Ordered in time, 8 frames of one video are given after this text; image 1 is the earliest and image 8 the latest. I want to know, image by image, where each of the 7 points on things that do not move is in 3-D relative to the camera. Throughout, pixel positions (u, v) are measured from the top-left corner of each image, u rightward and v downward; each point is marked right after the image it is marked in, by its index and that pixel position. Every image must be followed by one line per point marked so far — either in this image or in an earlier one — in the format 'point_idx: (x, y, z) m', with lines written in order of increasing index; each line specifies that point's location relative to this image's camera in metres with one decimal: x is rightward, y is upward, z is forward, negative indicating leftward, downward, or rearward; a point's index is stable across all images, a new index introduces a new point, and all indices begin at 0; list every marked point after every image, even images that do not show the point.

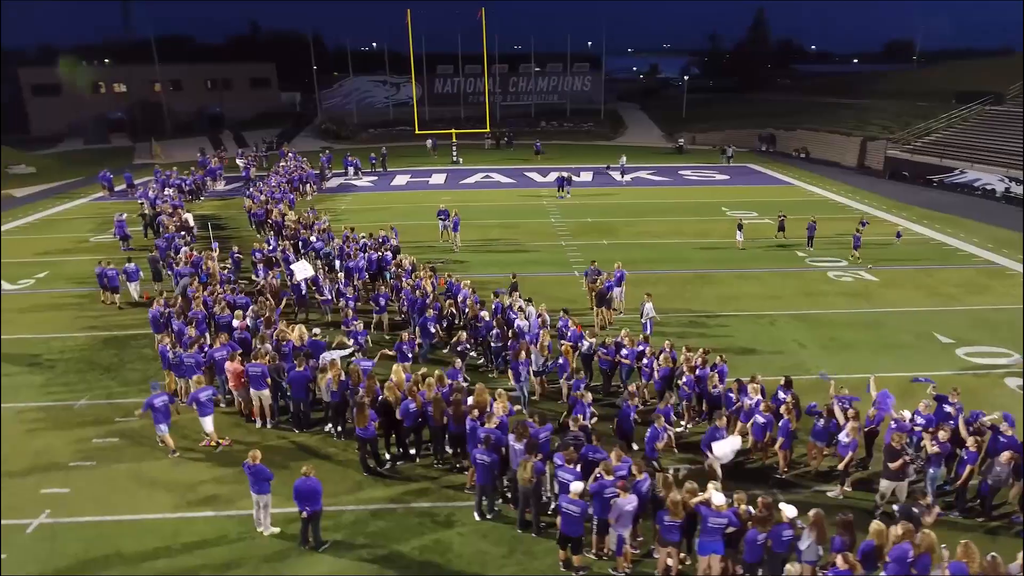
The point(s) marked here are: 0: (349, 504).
0: (-1.8, -2.5, +7.2) m
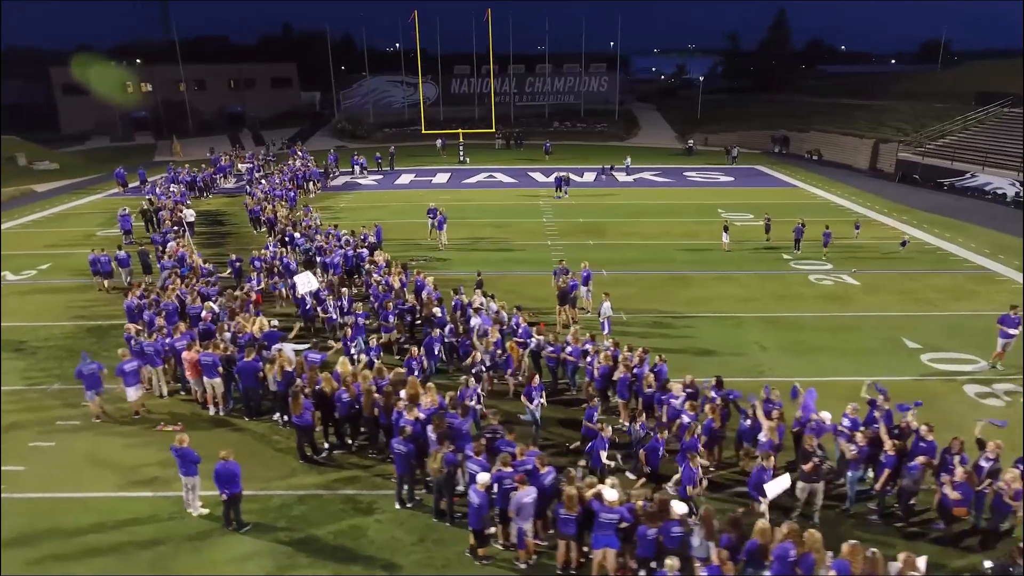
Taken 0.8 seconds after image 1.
0: (-2.7, -2.4, +7.5) m
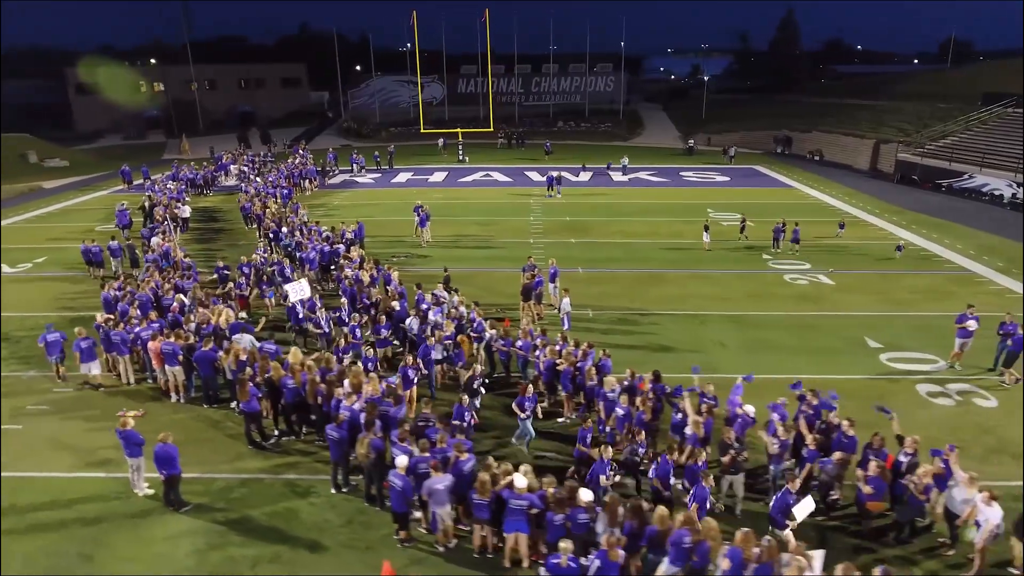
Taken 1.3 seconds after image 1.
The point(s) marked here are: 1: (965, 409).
0: (-3.5, -2.3, +7.8) m
1: (+6.7, -1.8, +9.3) m
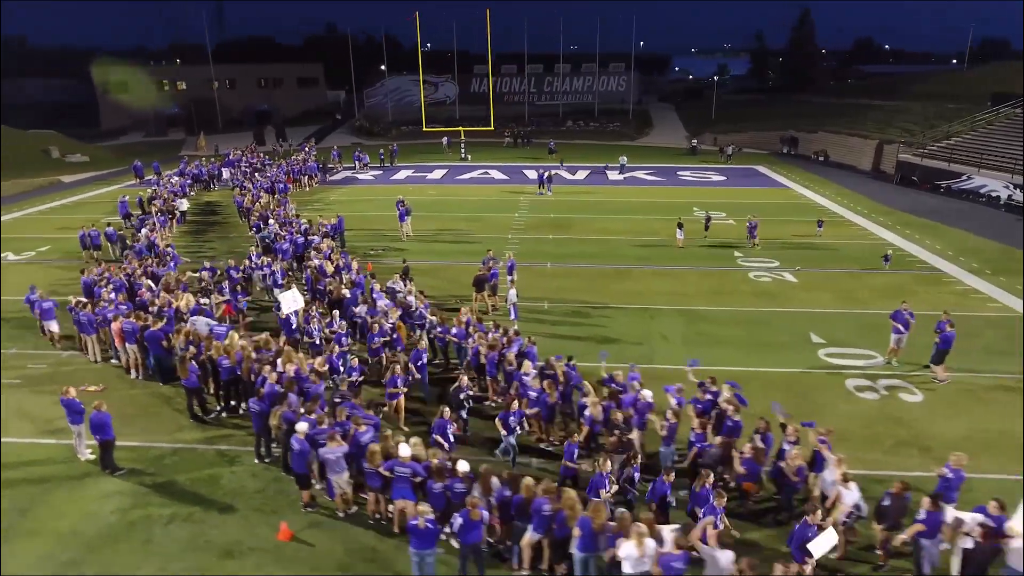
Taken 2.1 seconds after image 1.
0: (-4.6, -2.1, +8.4) m
1: (+5.6, -1.7, +9.4) m
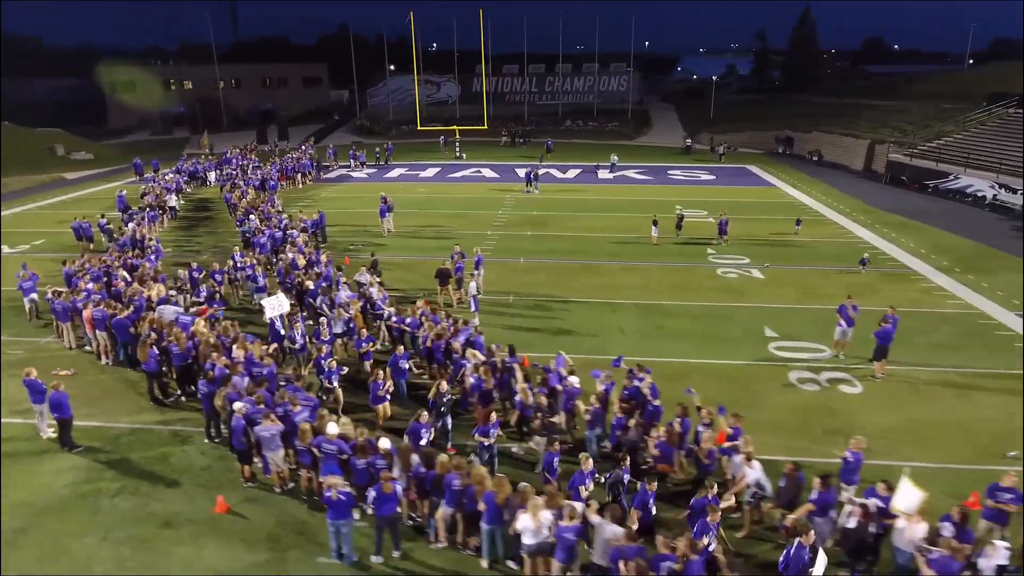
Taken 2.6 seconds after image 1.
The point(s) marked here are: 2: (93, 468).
0: (-5.5, -1.9, +8.9) m
1: (+4.8, -1.6, +9.7) m
2: (-5.3, -2.2, +7.9) m
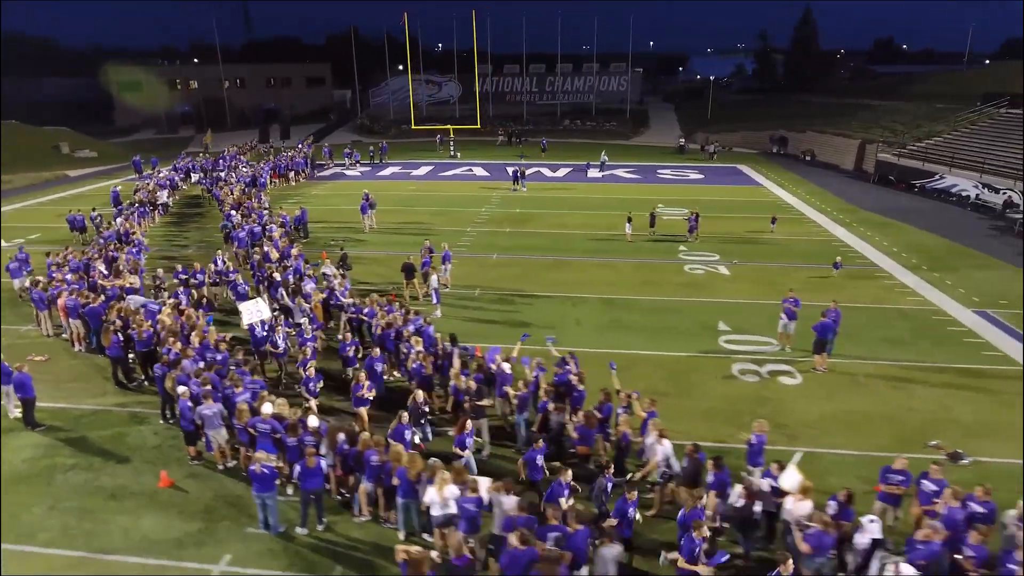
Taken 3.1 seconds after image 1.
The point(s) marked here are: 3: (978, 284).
0: (-6.3, -1.7, +9.4) m
1: (+4.0, -1.5, +10.0) m
2: (-6.1, -2.1, +8.4) m
3: (+10.6, +0.1, +14.3) m
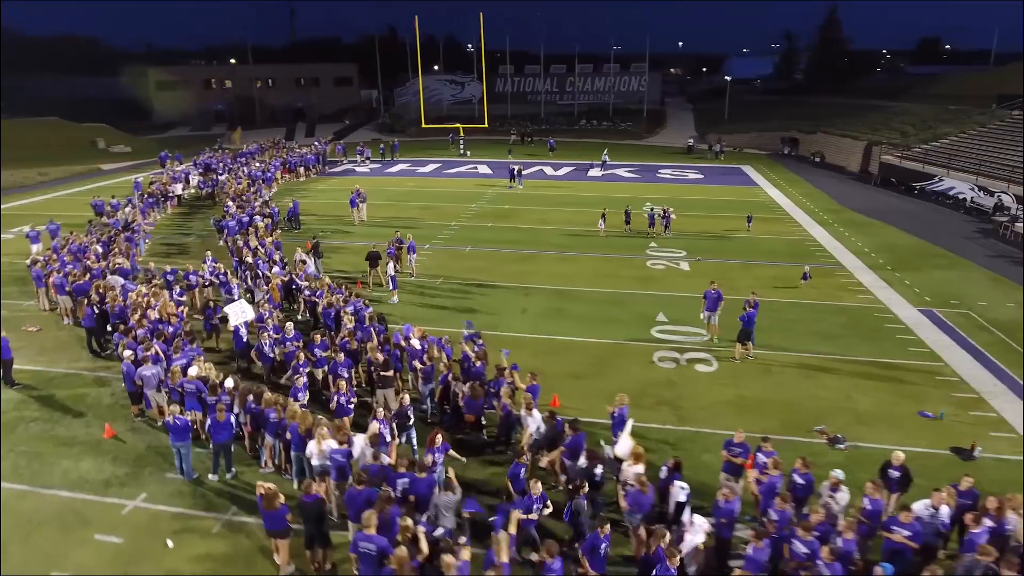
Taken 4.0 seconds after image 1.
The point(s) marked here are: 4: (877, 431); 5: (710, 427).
0: (-7.5, -1.3, +10.6) m
1: (+2.8, -1.4, +10.5) m
2: (-7.4, -1.7, +9.6) m
3: (+9.7, +0.1, +14.4) m
4: (+5.1, -2.0, +8.8) m
5: (+2.8, -2.0, +8.8) m
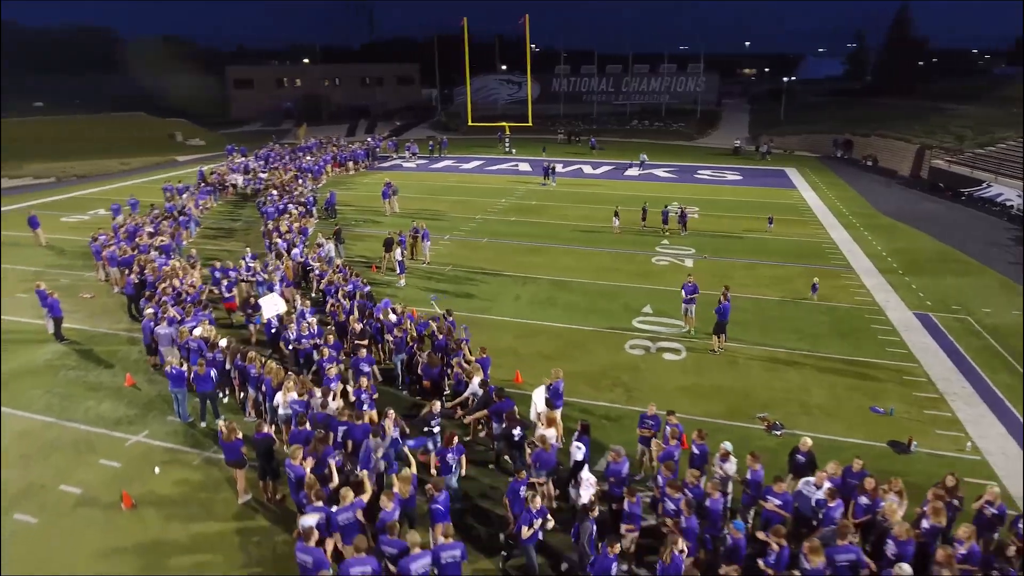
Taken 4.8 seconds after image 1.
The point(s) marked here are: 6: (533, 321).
0: (-7.9, -0.8, +12.2) m
1: (+2.3, -1.2, +11.0) m
2: (-7.9, -1.1, +11.2) m
3: (+9.7, 0.0, +14.1) m
4: (+4.5, -1.9, +9.1) m
5: (+2.1, -1.8, +9.4) m
6: (+0.4, -0.7, +12.4) m
